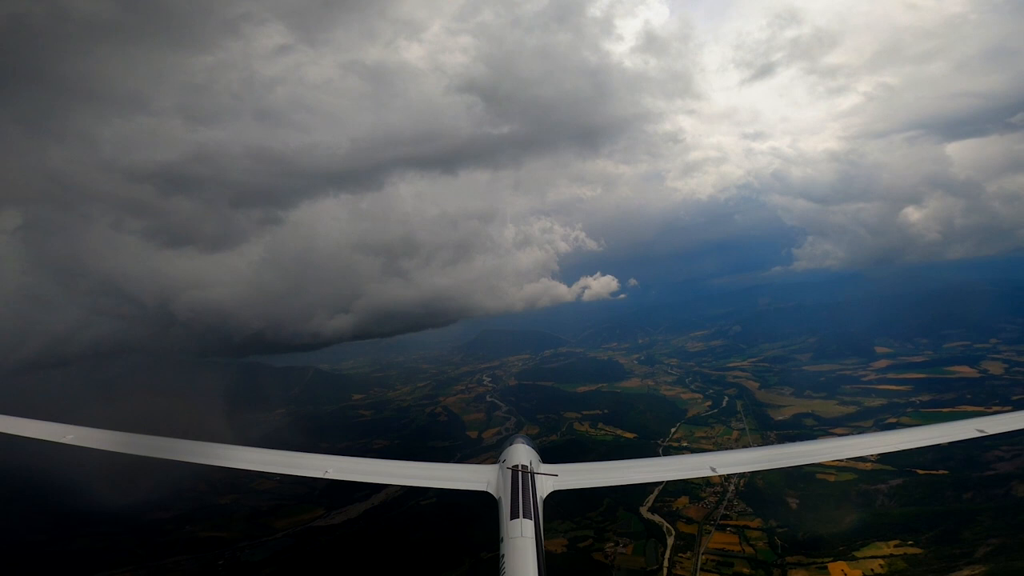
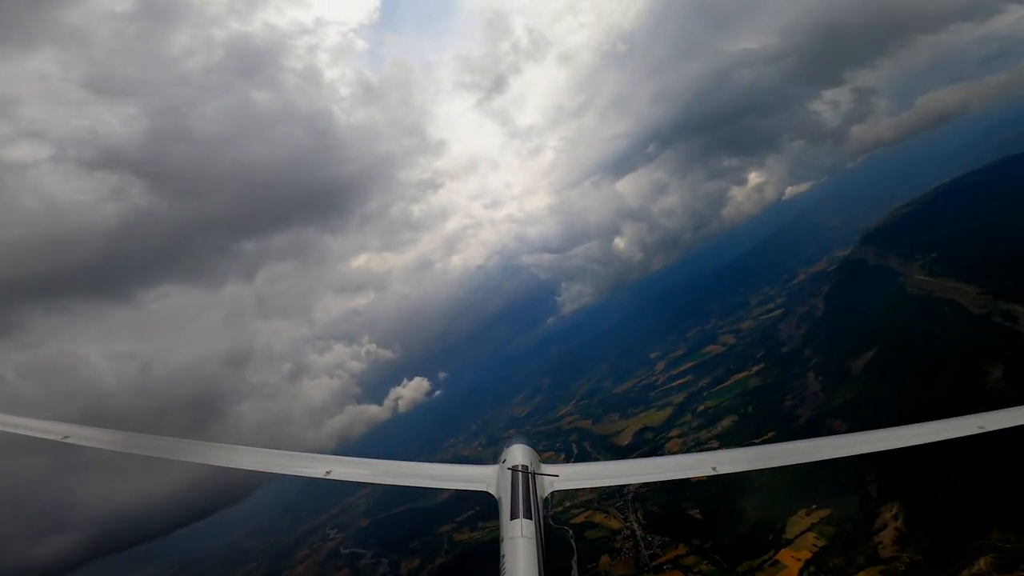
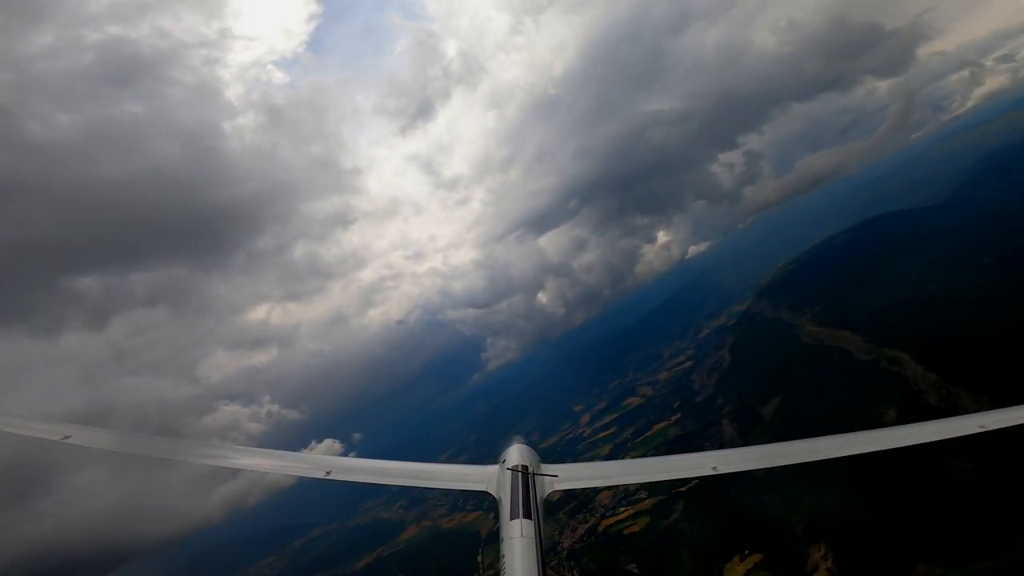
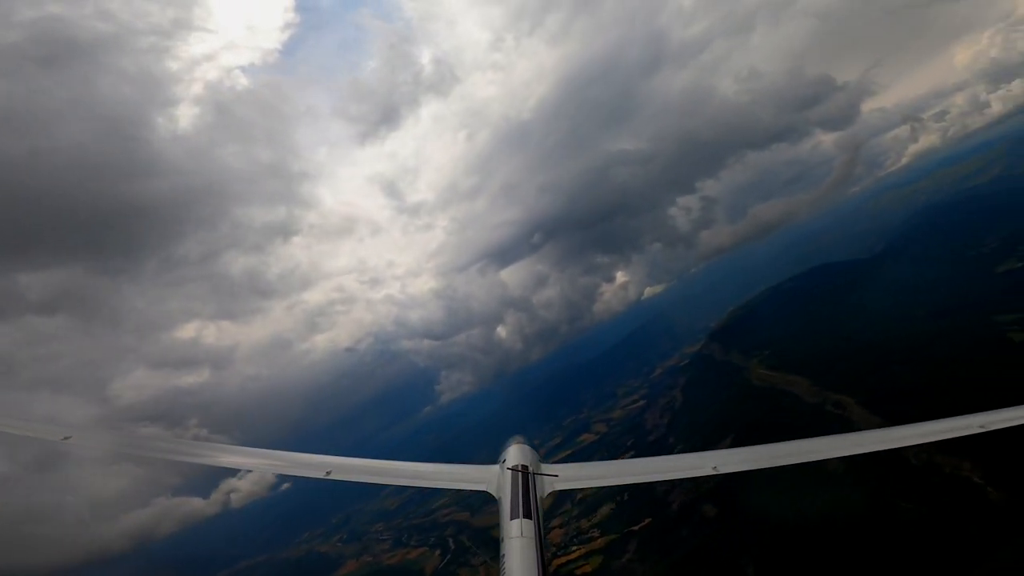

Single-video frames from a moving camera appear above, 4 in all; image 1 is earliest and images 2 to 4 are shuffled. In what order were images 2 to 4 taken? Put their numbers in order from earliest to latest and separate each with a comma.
2, 3, 4
